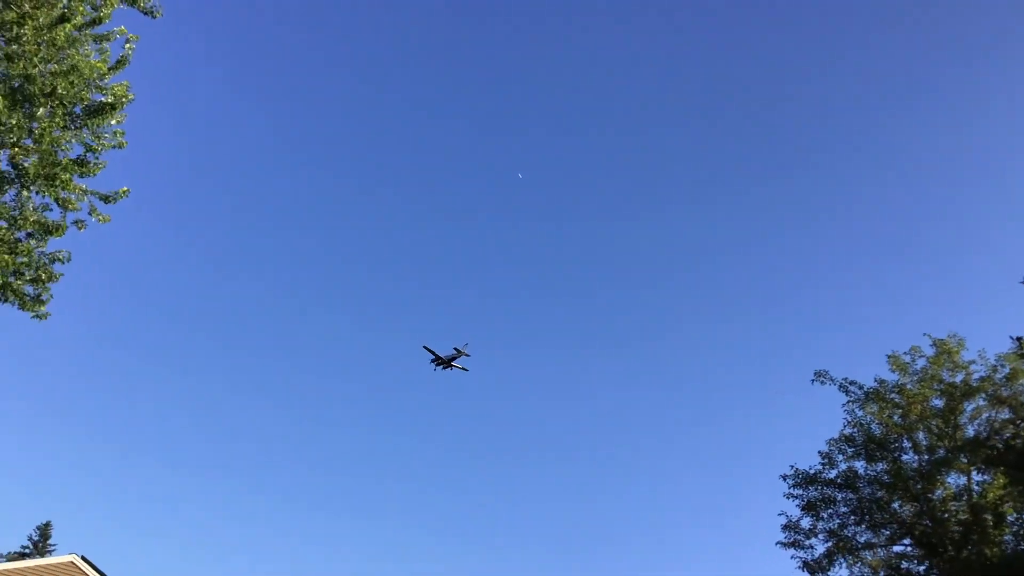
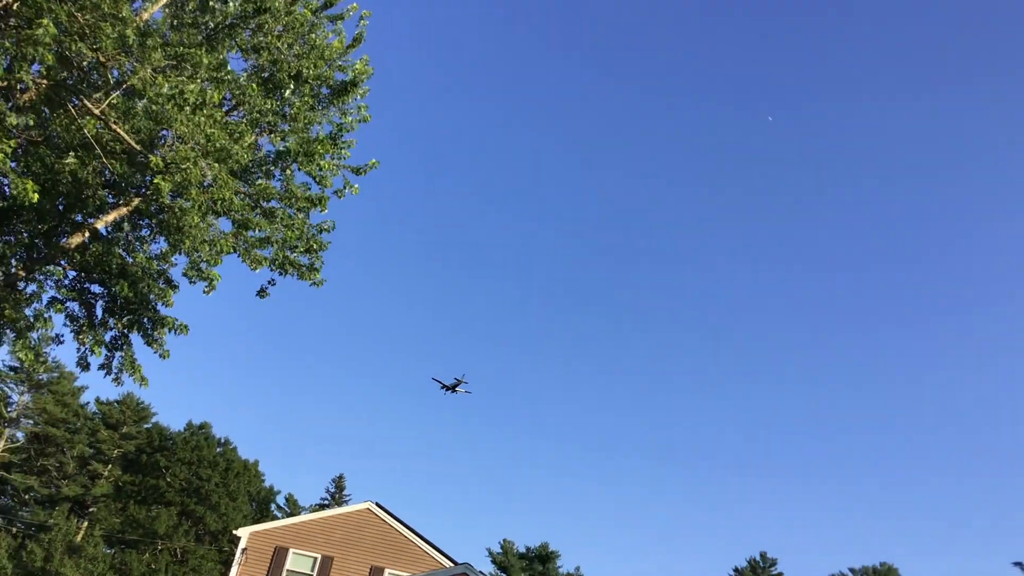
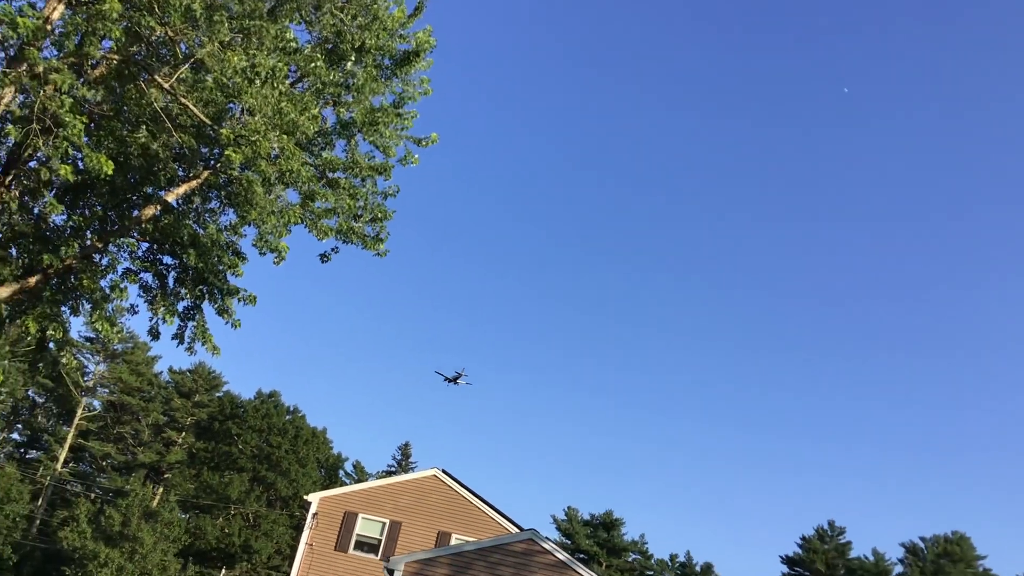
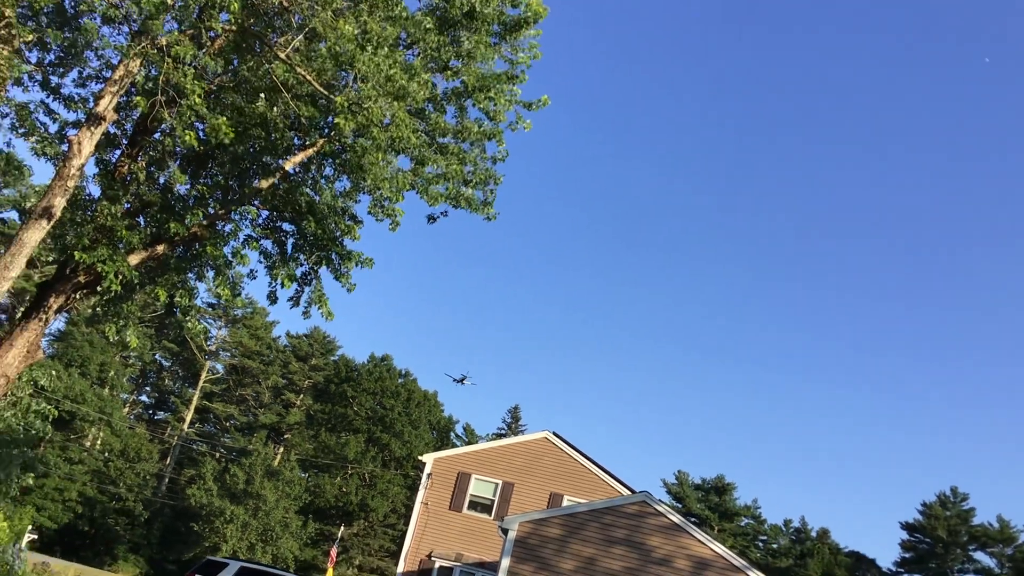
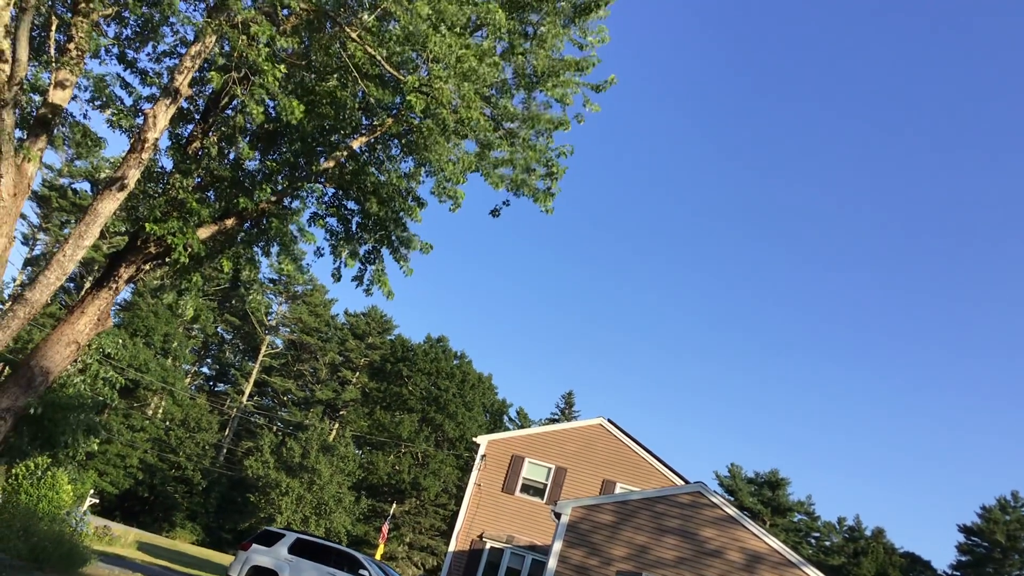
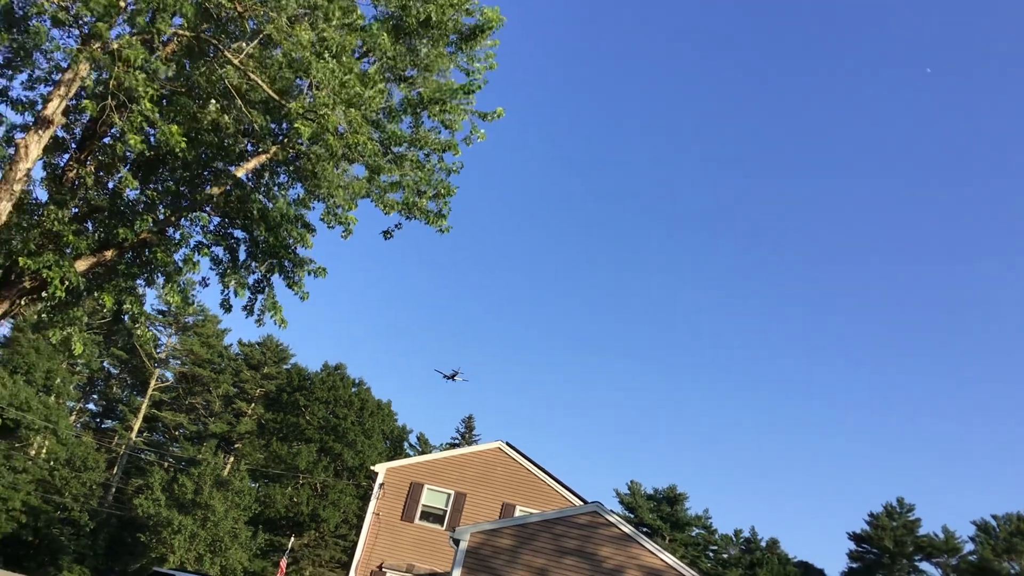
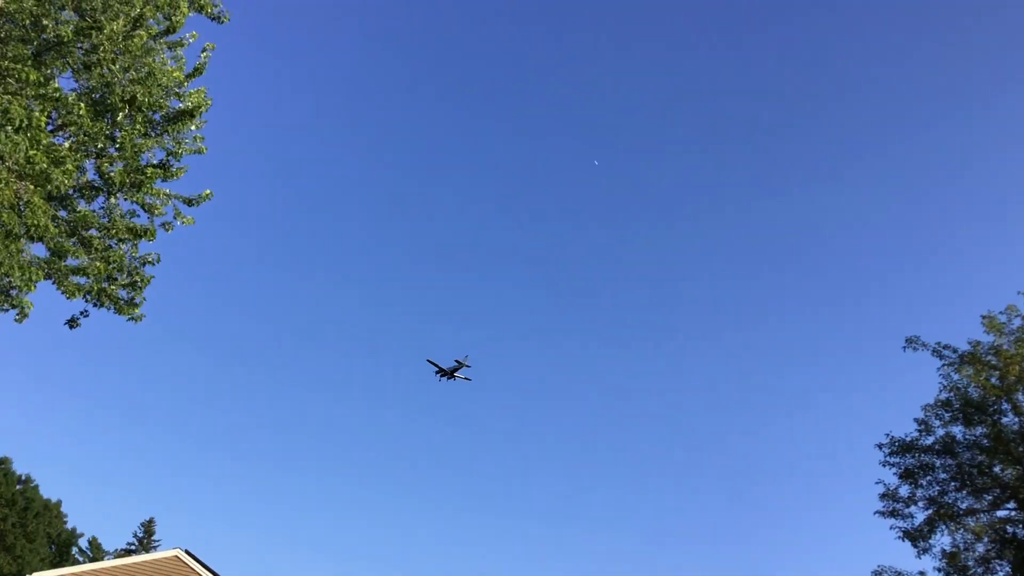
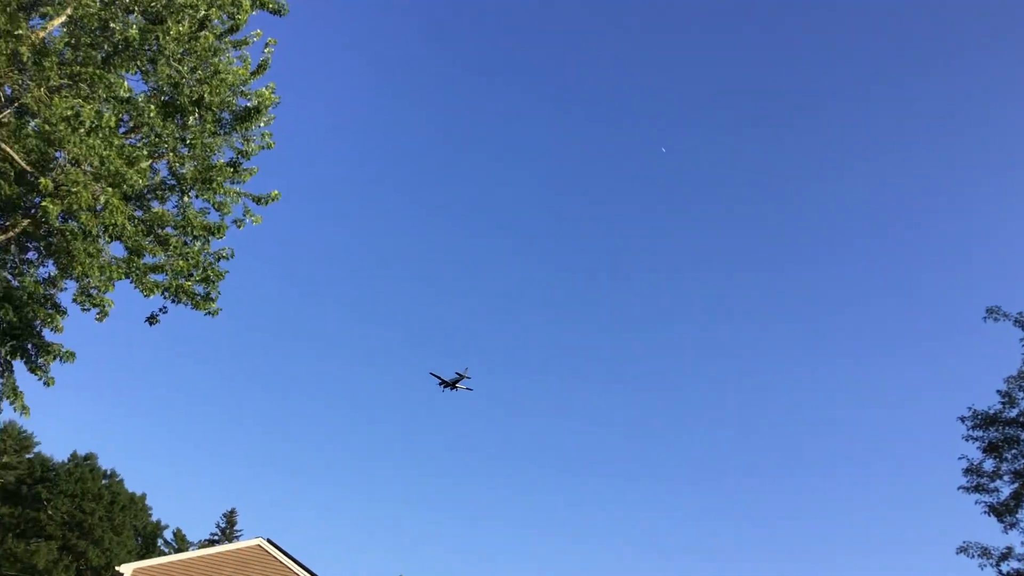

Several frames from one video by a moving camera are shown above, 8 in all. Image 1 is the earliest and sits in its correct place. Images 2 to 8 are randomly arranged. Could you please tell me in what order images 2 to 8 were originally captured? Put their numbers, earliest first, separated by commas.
7, 8, 2, 3, 6, 4, 5
